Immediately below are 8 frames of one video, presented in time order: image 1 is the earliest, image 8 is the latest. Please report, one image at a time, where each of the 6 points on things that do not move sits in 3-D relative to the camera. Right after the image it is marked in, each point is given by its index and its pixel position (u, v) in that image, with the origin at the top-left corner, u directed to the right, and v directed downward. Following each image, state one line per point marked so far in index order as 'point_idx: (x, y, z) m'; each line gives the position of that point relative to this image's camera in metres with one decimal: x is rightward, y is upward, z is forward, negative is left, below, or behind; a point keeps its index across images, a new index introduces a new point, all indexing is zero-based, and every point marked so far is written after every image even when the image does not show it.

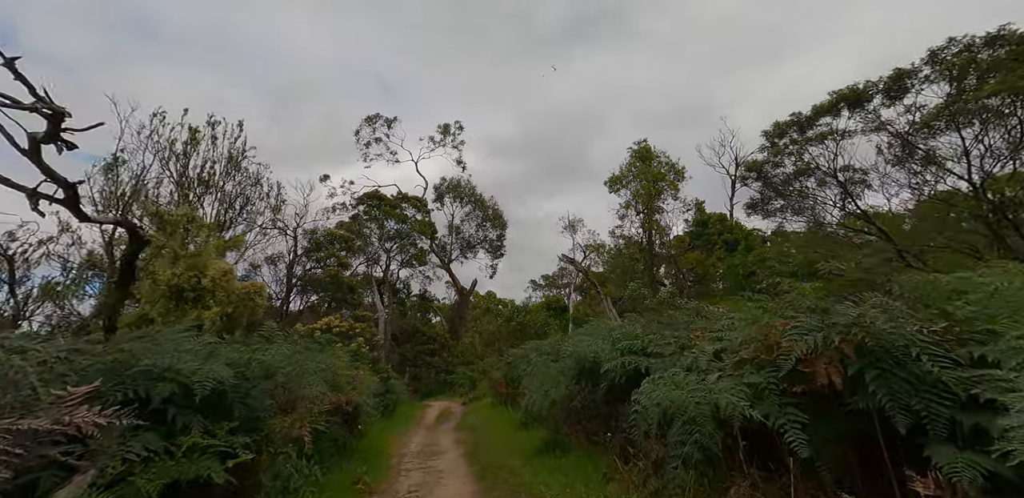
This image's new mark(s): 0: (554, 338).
0: (+1.2, -2.6, +14.0) m
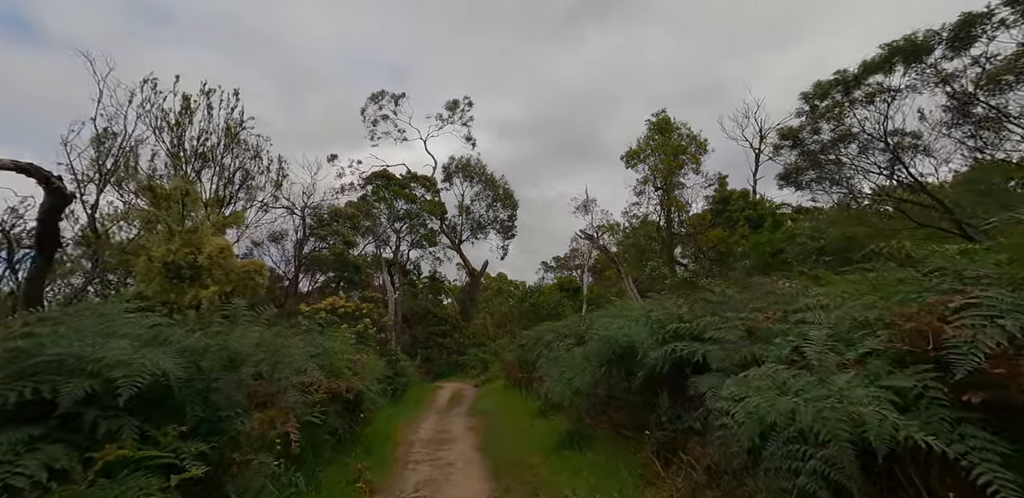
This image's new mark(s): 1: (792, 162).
0: (+1.6, -1.9, +13.2) m
1: (+8.2, +2.5, +14.4) m
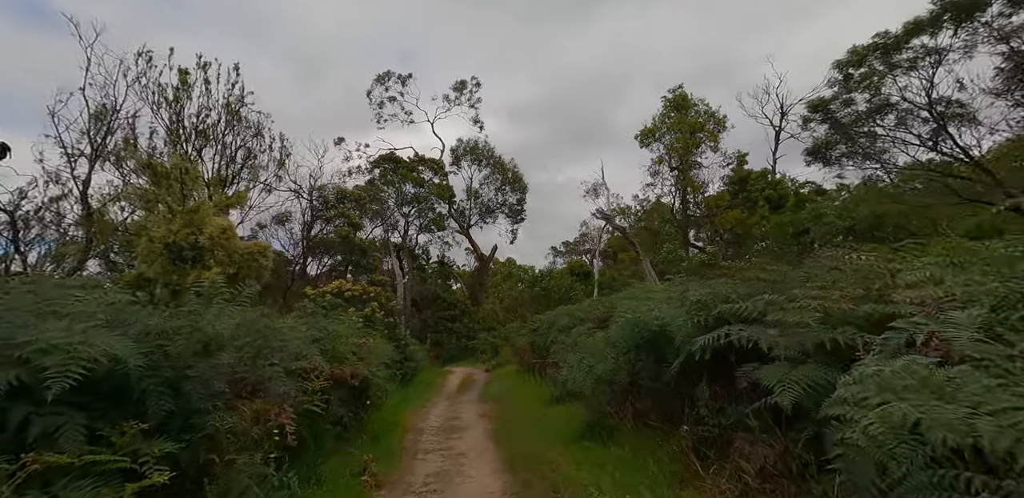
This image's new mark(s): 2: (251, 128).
0: (+1.9, -1.4, +12.6) m
1: (+8.5, +3.1, +13.6) m
2: (-7.9, +3.6, +14.8) m
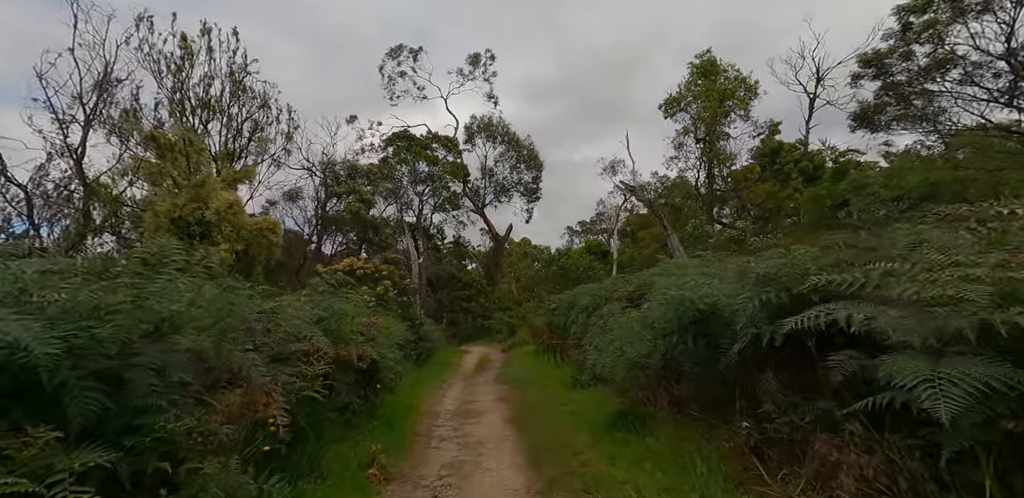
0: (+2.3, -0.8, +11.9) m
1: (+9.0, +3.8, +12.4) m
2: (-7.4, +4.3, +14.2) m
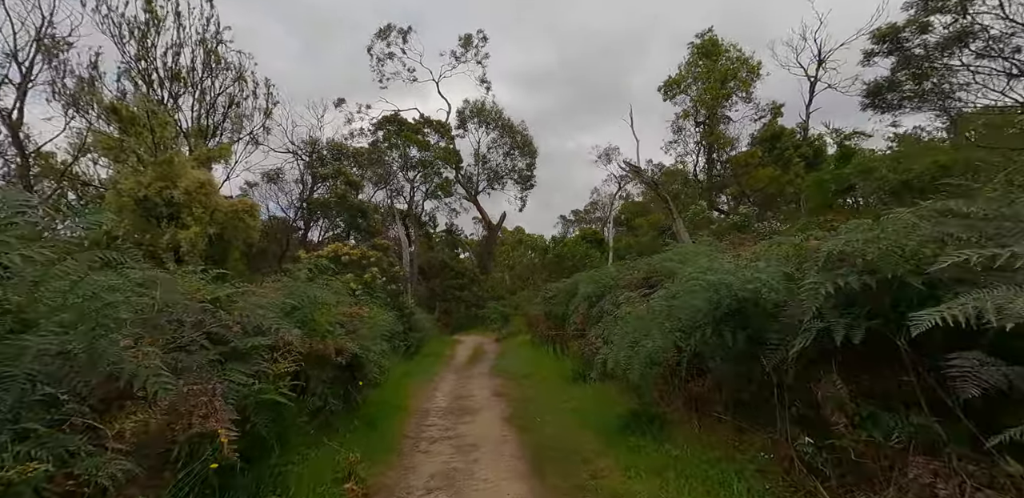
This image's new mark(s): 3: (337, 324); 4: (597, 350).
0: (+2.2, -0.4, +11.1) m
1: (+8.9, +4.1, +11.7) m
2: (-7.5, +4.7, +13.2) m
3: (-2.3, -1.0, +6.4) m
4: (+1.2, -1.4, +7.0) m
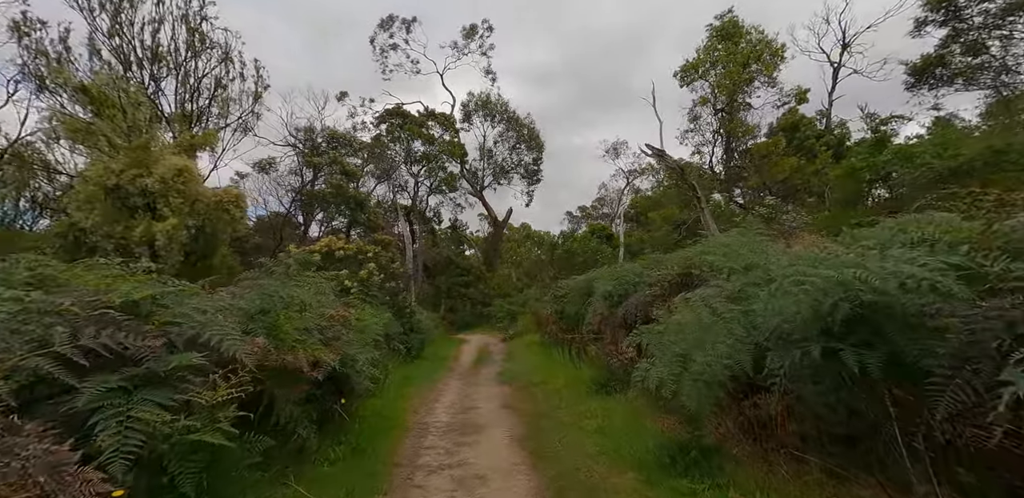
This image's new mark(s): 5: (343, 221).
0: (+2.4, -0.3, +10.0) m
1: (+9.1, +4.3, +10.5) m
2: (-7.3, +4.9, +12.1) m
3: (-2.1, -0.9, +5.4) m
4: (+1.4, -1.3, +5.9) m
5: (-5.9, +1.0, +17.3) m
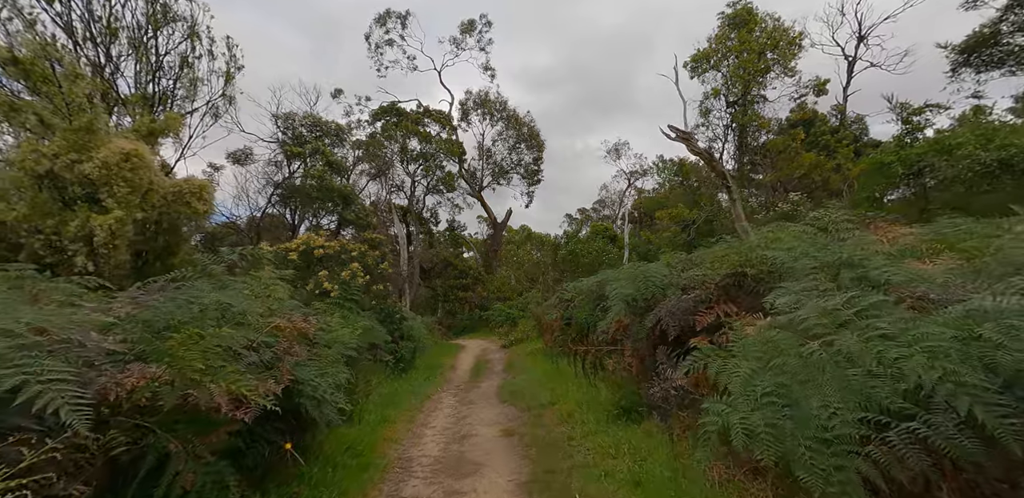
0: (+2.5, -0.3, +8.6) m
1: (+9.1, +4.3, +9.1) m
2: (-7.2, +4.9, +10.8) m
3: (-2.1, -0.8, +4.0) m
4: (+1.4, -1.3, +4.5) m
5: (-5.9, +1.0, +15.9) m
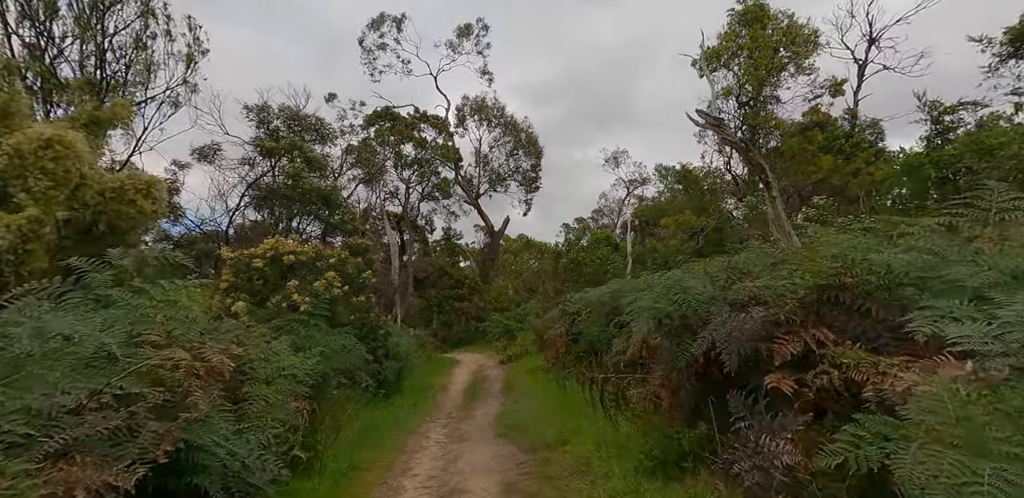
0: (+2.5, -0.4, +7.2) m
1: (+9.1, +4.2, +7.9) m
2: (-7.2, +4.8, +9.4) m
3: (-2.0, -0.8, +2.5) m
4: (+1.5, -1.3, +3.1) m
5: (-5.9, +0.8, +14.5) m
